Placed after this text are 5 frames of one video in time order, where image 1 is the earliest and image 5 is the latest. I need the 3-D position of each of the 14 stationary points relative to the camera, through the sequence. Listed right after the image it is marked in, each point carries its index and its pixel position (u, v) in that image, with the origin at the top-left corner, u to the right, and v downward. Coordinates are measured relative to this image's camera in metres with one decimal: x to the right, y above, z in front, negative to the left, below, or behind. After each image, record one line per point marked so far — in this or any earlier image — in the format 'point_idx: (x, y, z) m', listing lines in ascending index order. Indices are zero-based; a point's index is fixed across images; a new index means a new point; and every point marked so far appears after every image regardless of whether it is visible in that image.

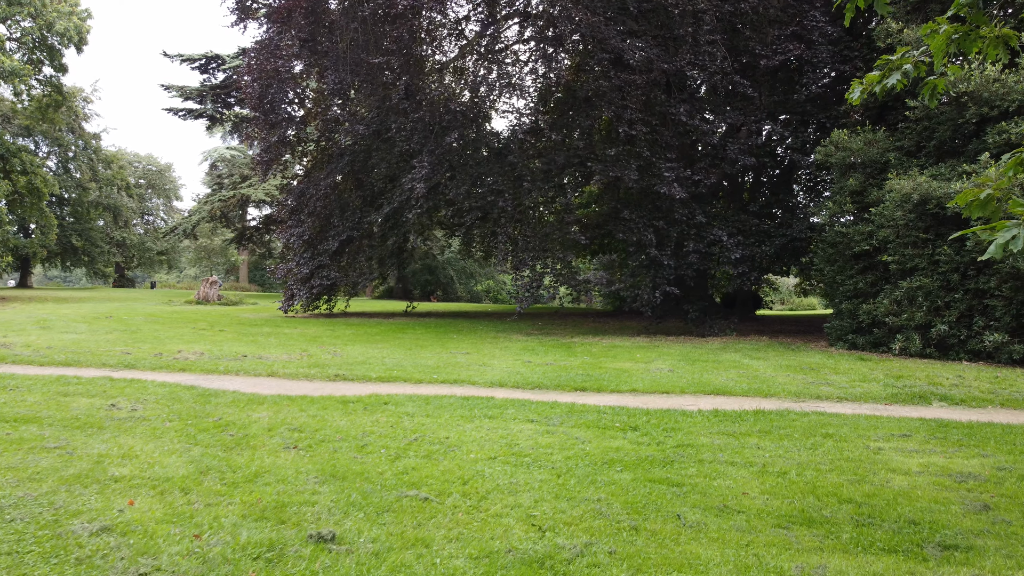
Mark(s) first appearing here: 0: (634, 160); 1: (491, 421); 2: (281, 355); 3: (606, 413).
0: (+2.5, +2.6, +15.2) m
1: (-0.2, -1.2, +6.5) m
2: (-3.6, -1.1, +11.5) m
3: (+0.9, -1.2, +7.0) m
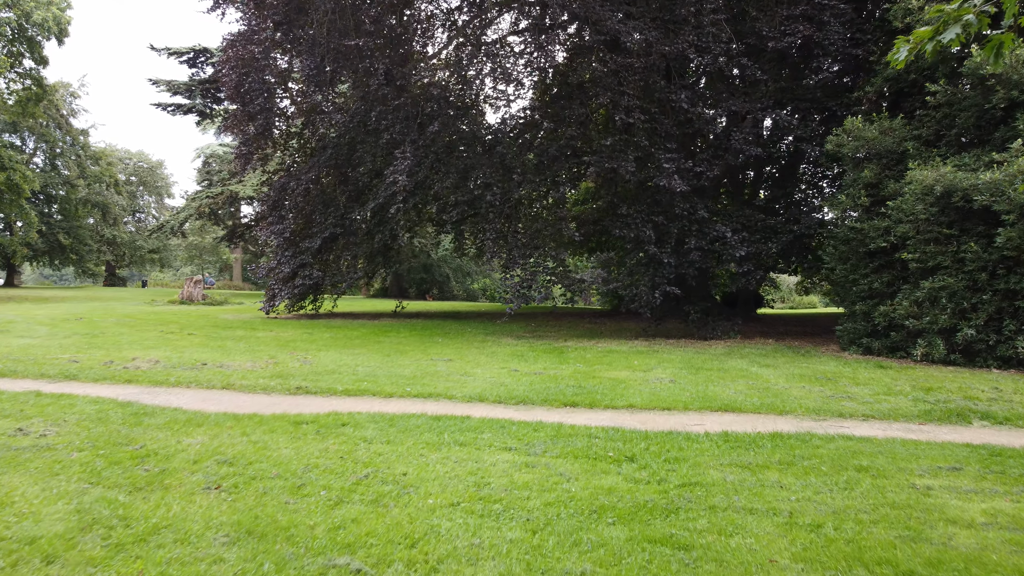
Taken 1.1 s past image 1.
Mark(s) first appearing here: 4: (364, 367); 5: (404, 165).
0: (+2.3, +2.6, +14.2) m
1: (-0.4, -1.2, +5.5) m
2: (-3.8, -1.1, +10.5) m
3: (+0.7, -1.2, +6.0) m
4: (-2.1, -1.1, +10.2) m
5: (-2.4, +2.6, +15.5) m
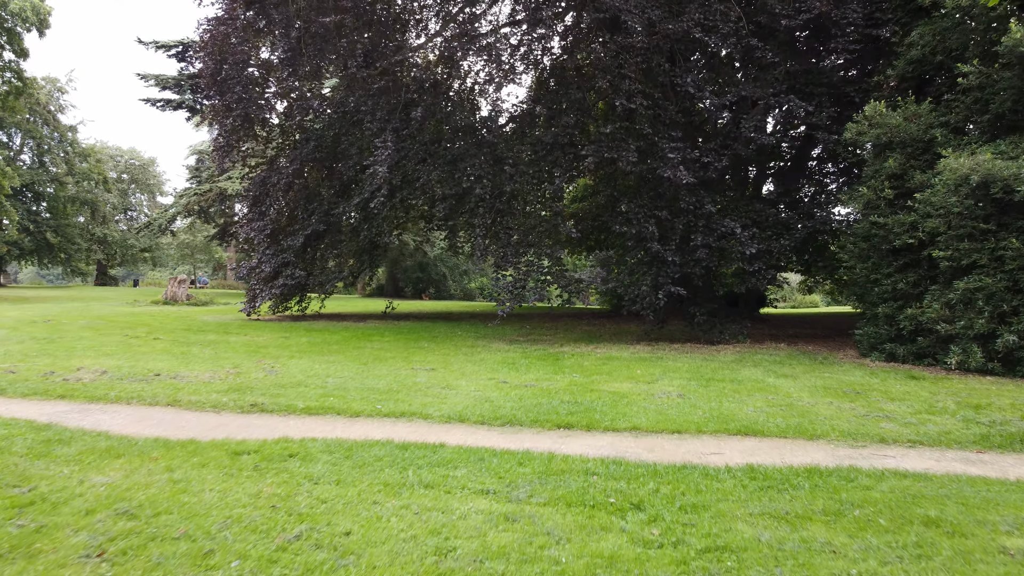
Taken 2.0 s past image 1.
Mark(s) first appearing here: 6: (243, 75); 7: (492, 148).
0: (+2.2, +2.6, +13.1) m
1: (-0.5, -1.2, +4.4) m
2: (-4.0, -1.1, +9.4) m
3: (+0.6, -1.2, +4.9) m
4: (-2.2, -1.1, +9.2) m
5: (-2.5, +2.6, +14.4) m
6: (-6.1, +4.9, +16.8) m
7: (-0.4, +2.8, +14.9) m
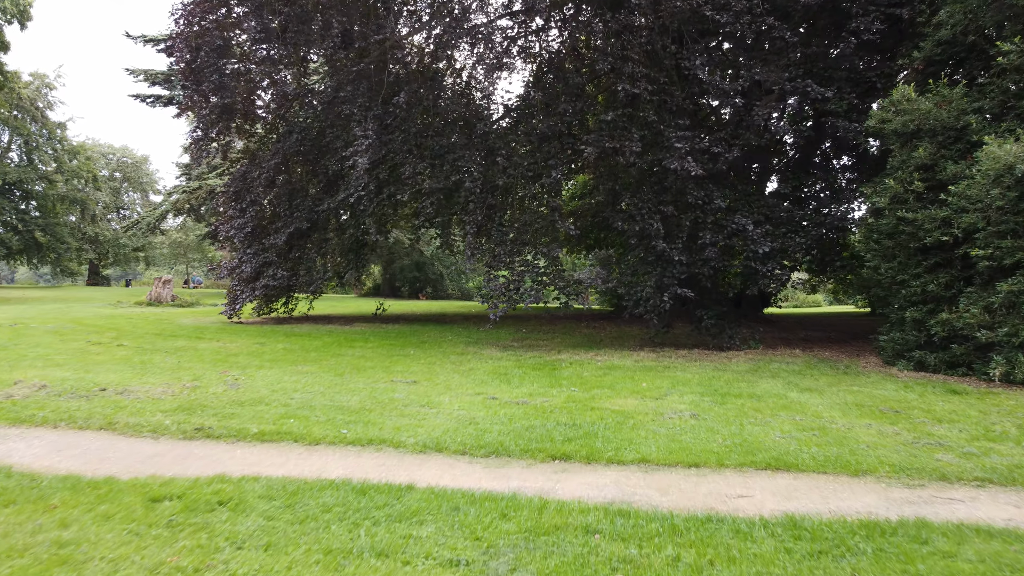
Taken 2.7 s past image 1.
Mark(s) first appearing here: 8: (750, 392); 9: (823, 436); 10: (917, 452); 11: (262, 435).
0: (+2.1, +2.6, +12.1) m
1: (-0.6, -1.3, +3.4) m
2: (-4.1, -1.2, +8.4) m
3: (+0.5, -1.3, +3.9) m
4: (-2.3, -1.2, +8.1) m
5: (-2.6, +2.6, +13.3) m
6: (-6.2, +4.8, +15.7) m
7: (-0.5, +2.8, +13.8) m
8: (+2.7, -1.2, +8.3) m
9: (+2.6, -1.2, +6.1) m
10: (+3.1, -1.3, +5.6) m
11: (-2.2, -1.3, +6.3) m
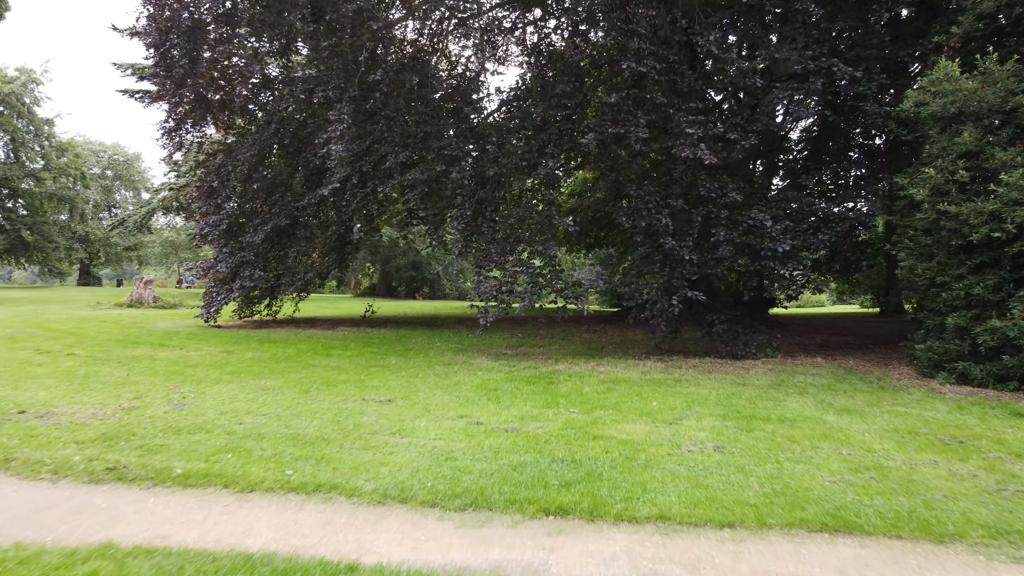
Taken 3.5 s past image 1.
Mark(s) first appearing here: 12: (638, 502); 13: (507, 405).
0: (+1.9, +2.6, +10.9) m
1: (-0.7, -1.3, +2.2) m
2: (-4.2, -1.2, +7.2) m
3: (+0.3, -1.3, +2.7) m
4: (-2.4, -1.2, +6.9) m
5: (-2.7, +2.5, +12.1) m
6: (-6.4, +4.8, +14.5) m
7: (-0.6, +2.7, +12.6) m
8: (+2.6, -1.2, +7.1) m
9: (+2.5, -1.3, +4.9) m
10: (+3.0, -1.3, +4.4) m
11: (-2.3, -1.3, +5.1) m
12: (+0.8, -1.3, +4.6) m
13: (0.0, -1.2, +7.7) m
